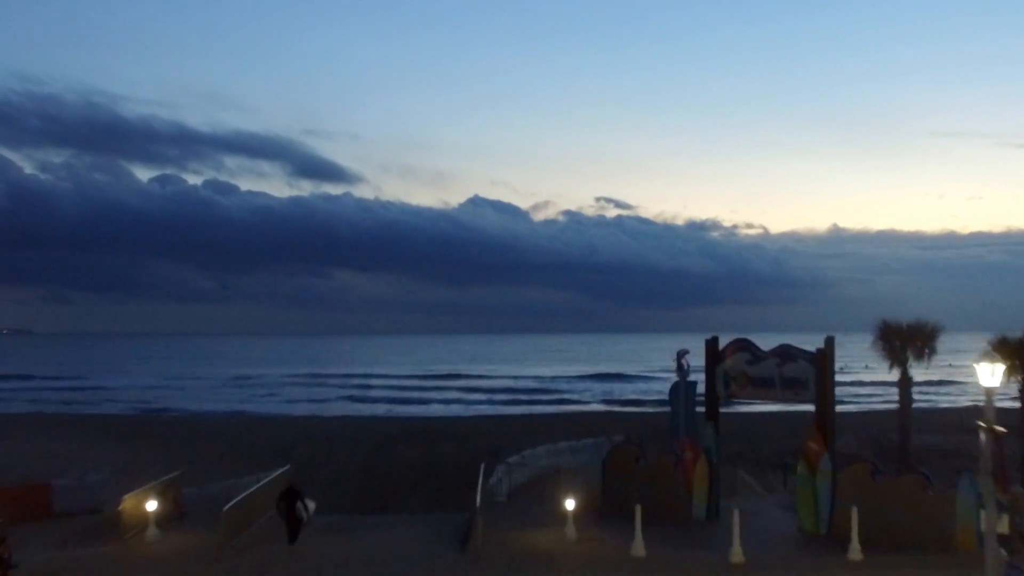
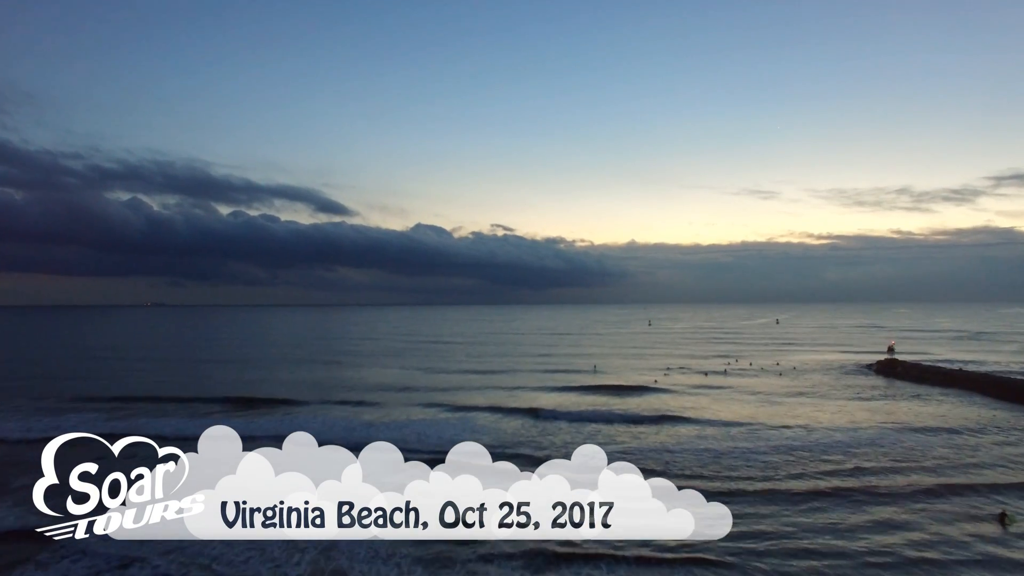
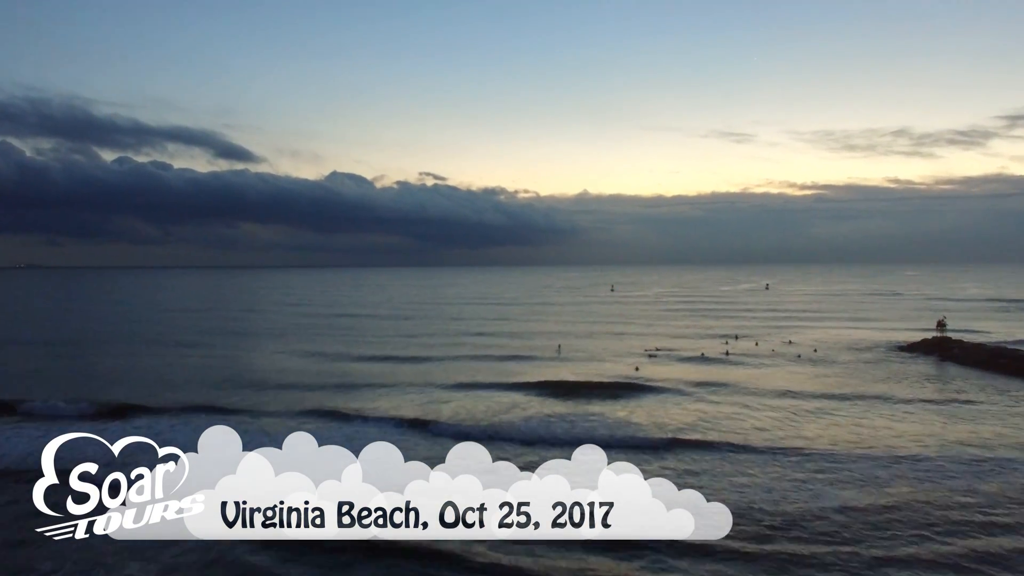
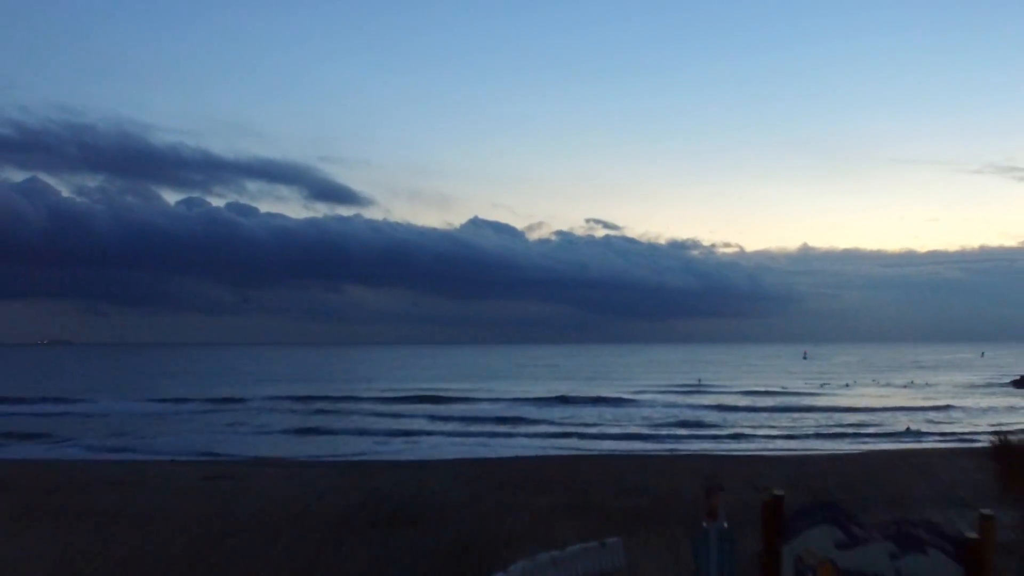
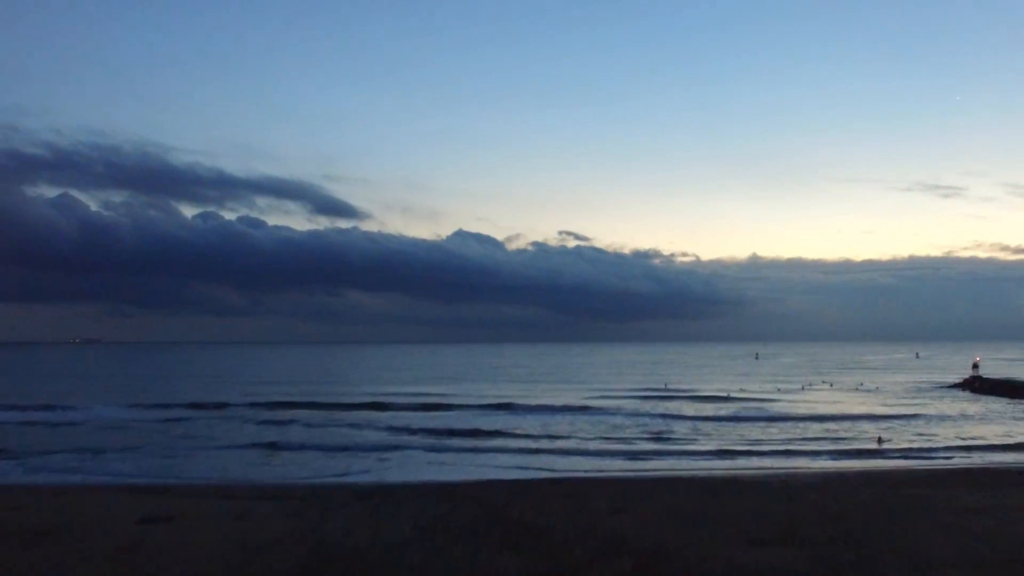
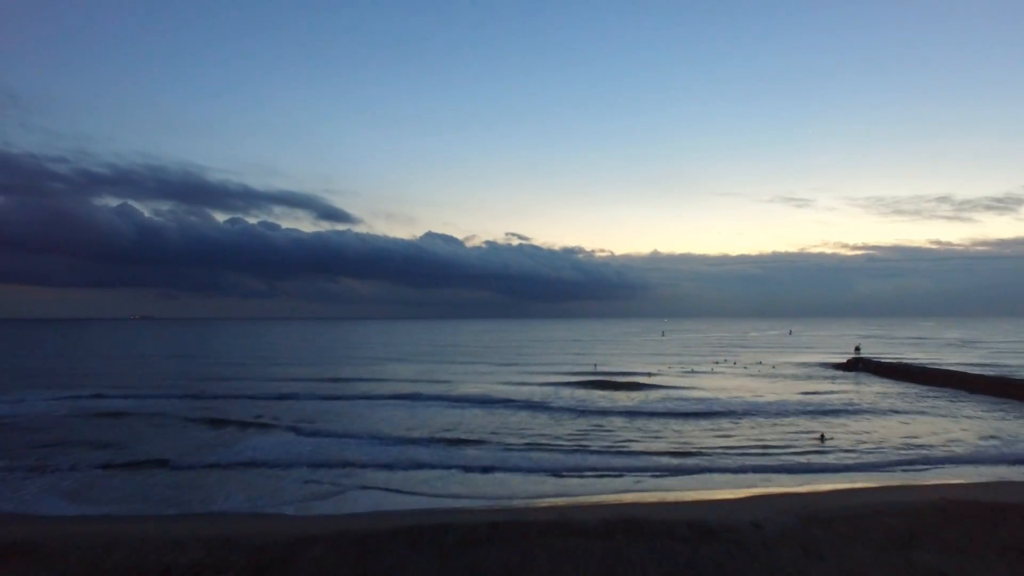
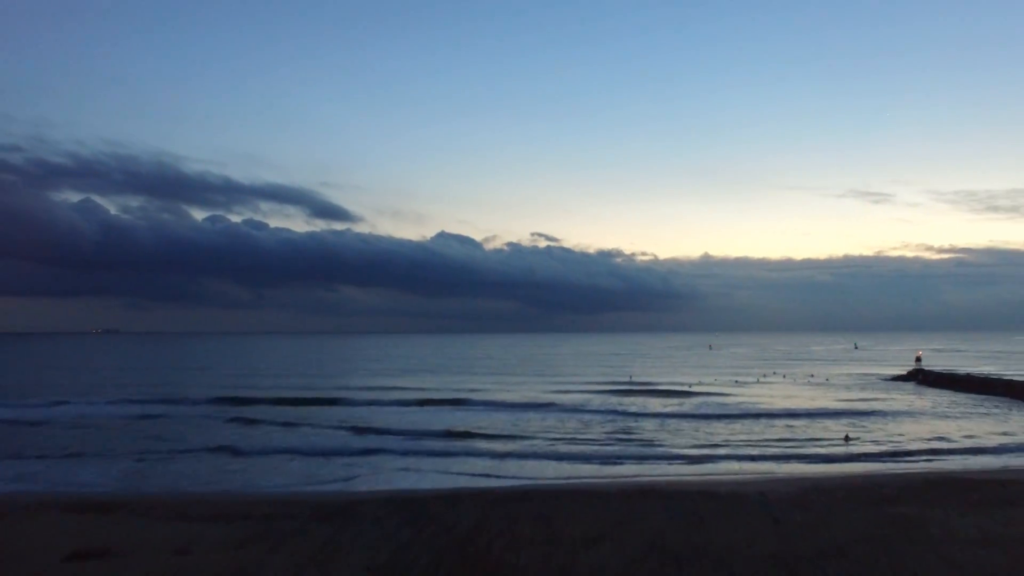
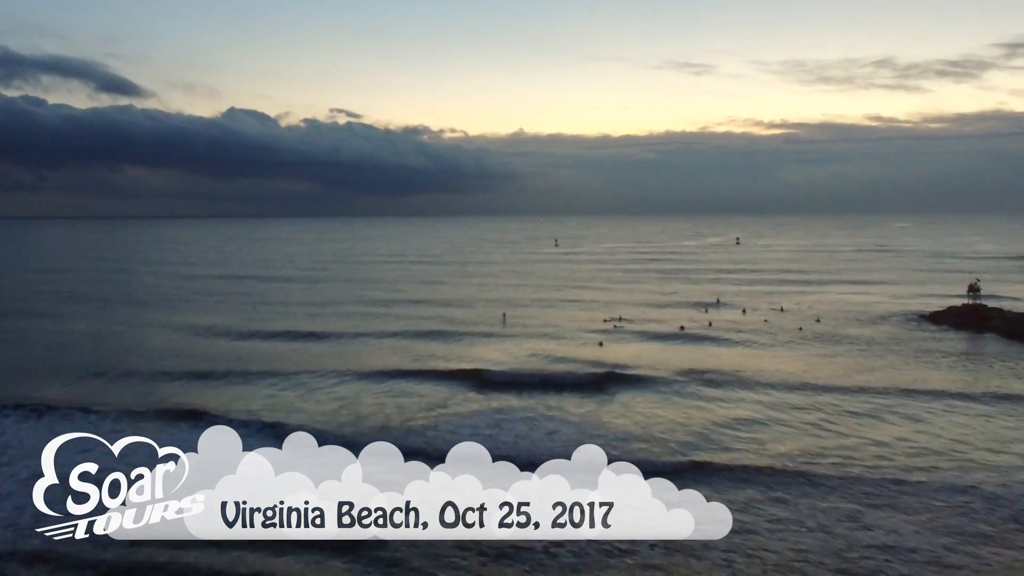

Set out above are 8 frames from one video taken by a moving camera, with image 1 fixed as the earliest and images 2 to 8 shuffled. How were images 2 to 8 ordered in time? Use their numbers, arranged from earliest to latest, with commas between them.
4, 5, 7, 6, 2, 3, 8
